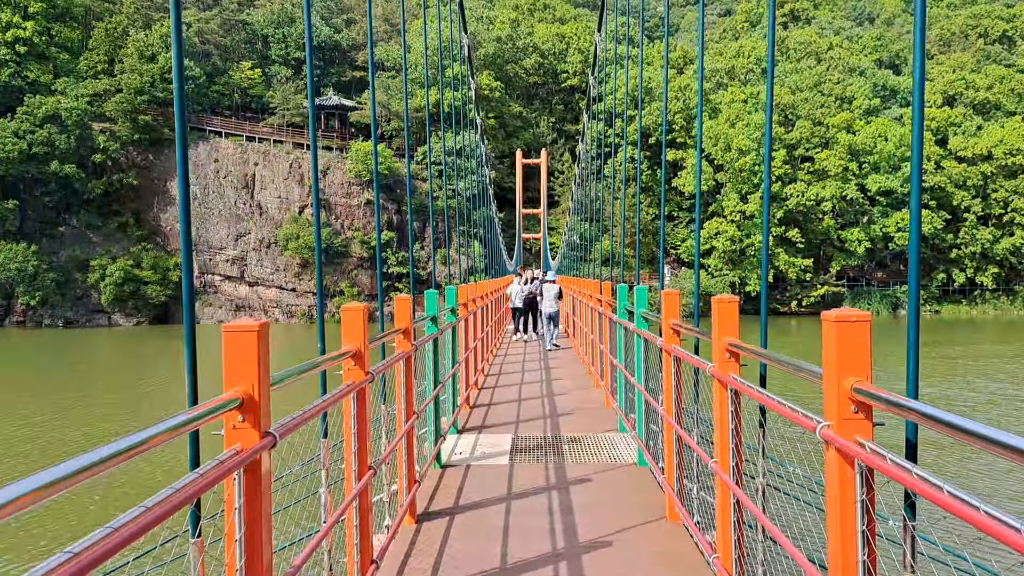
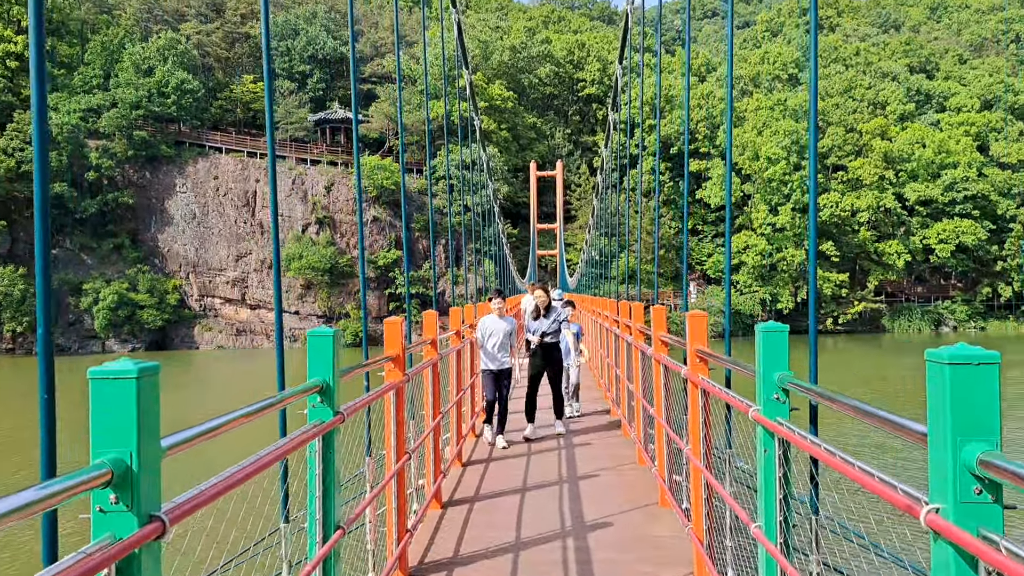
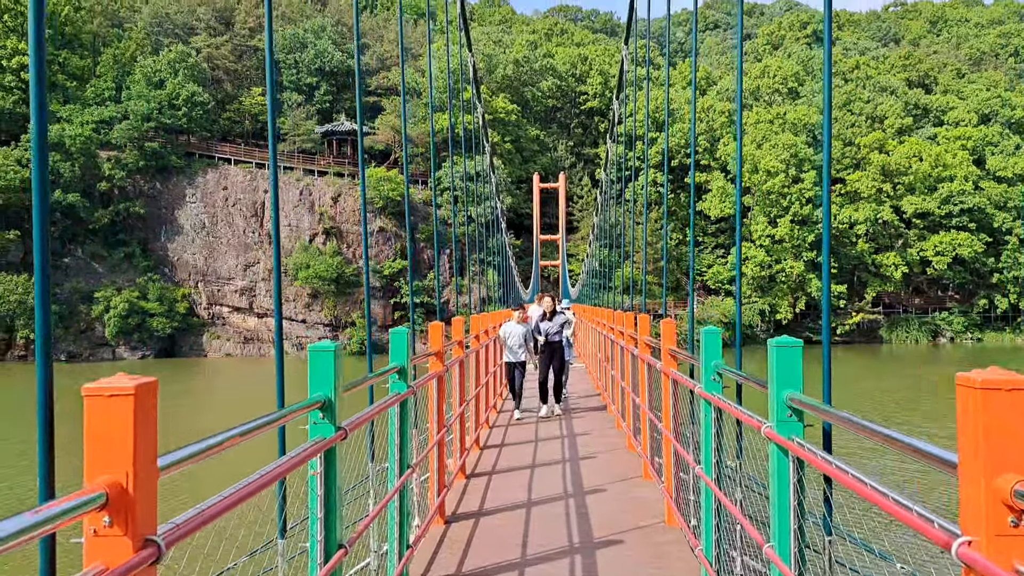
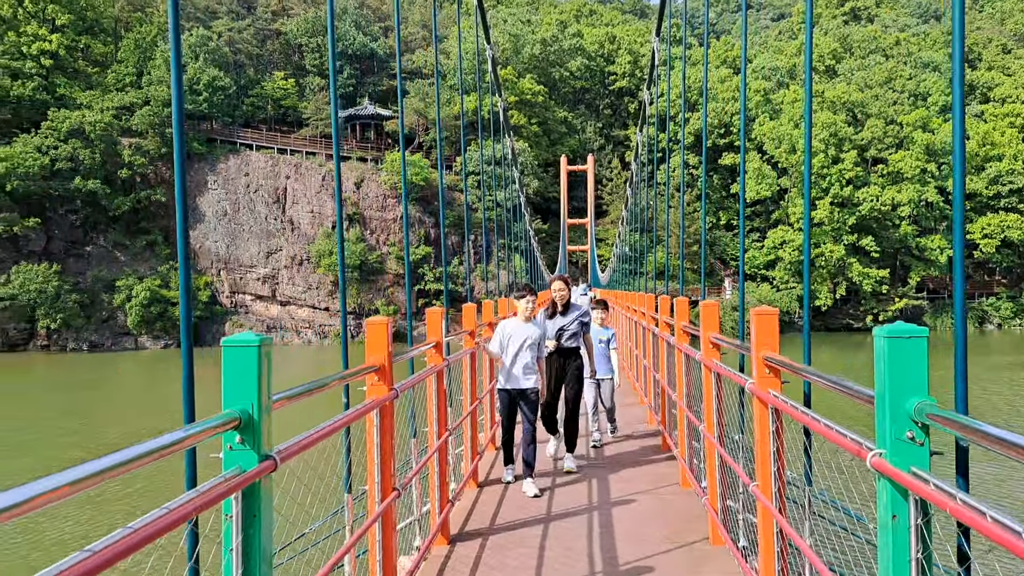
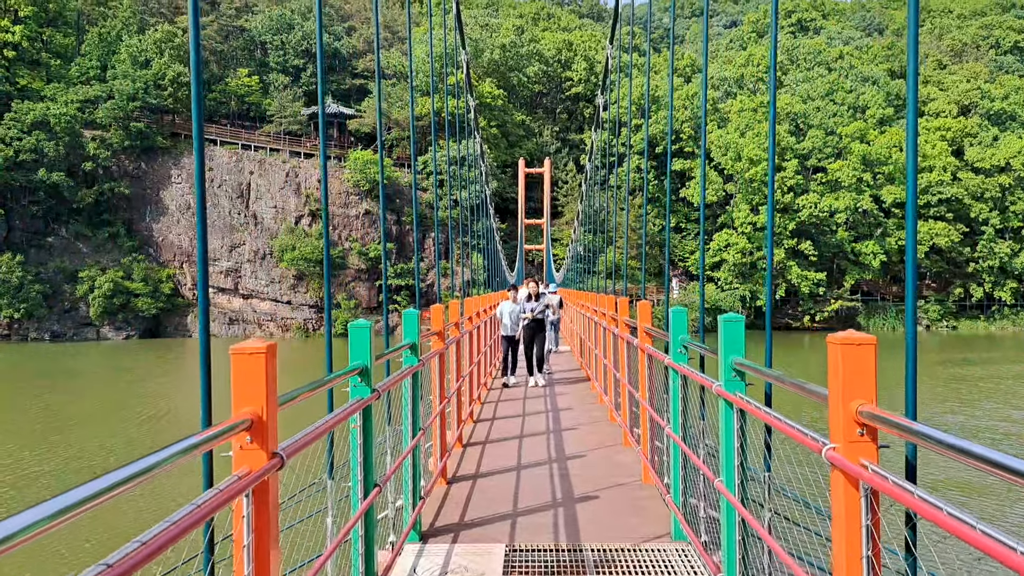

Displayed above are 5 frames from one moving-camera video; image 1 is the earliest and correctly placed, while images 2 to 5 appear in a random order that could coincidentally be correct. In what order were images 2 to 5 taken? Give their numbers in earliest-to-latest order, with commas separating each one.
5, 3, 2, 4
